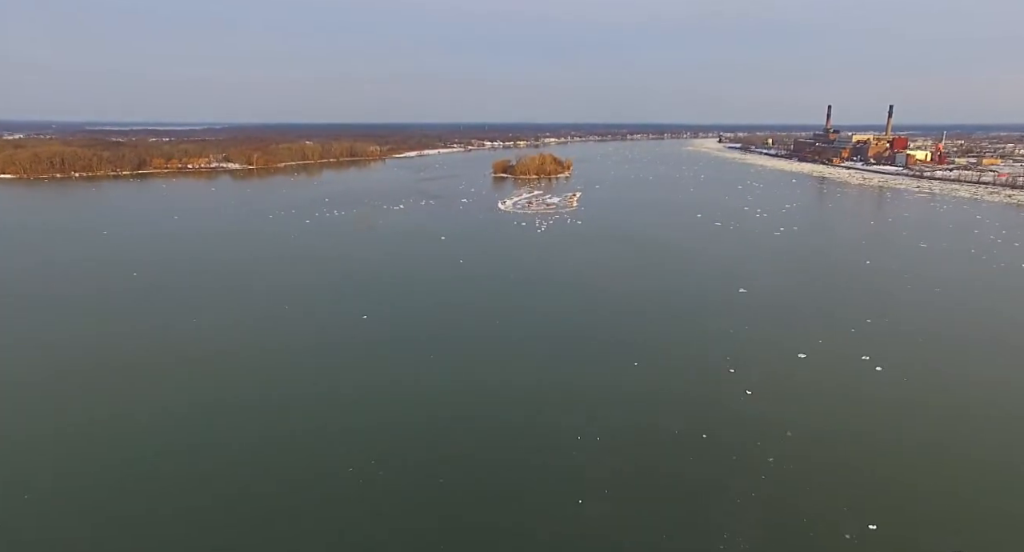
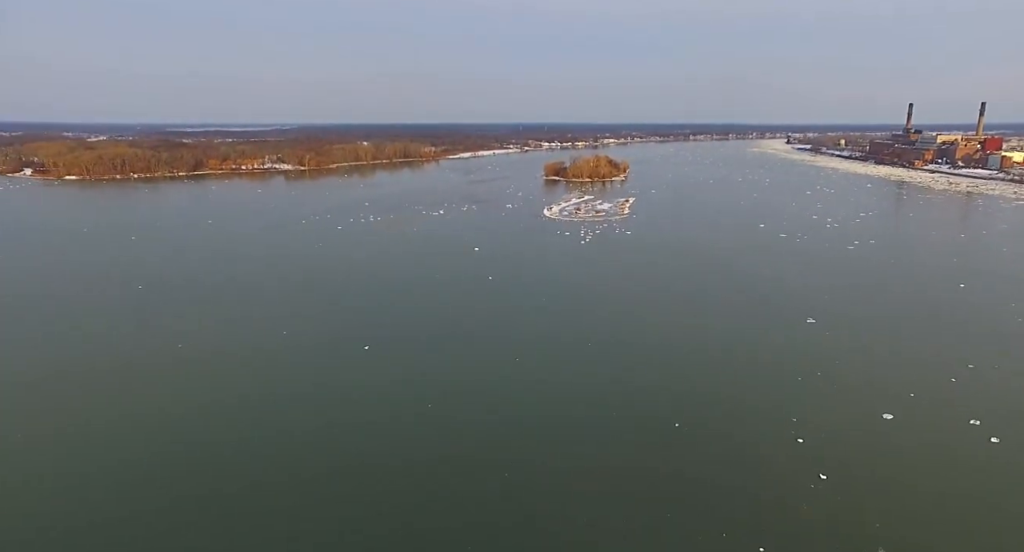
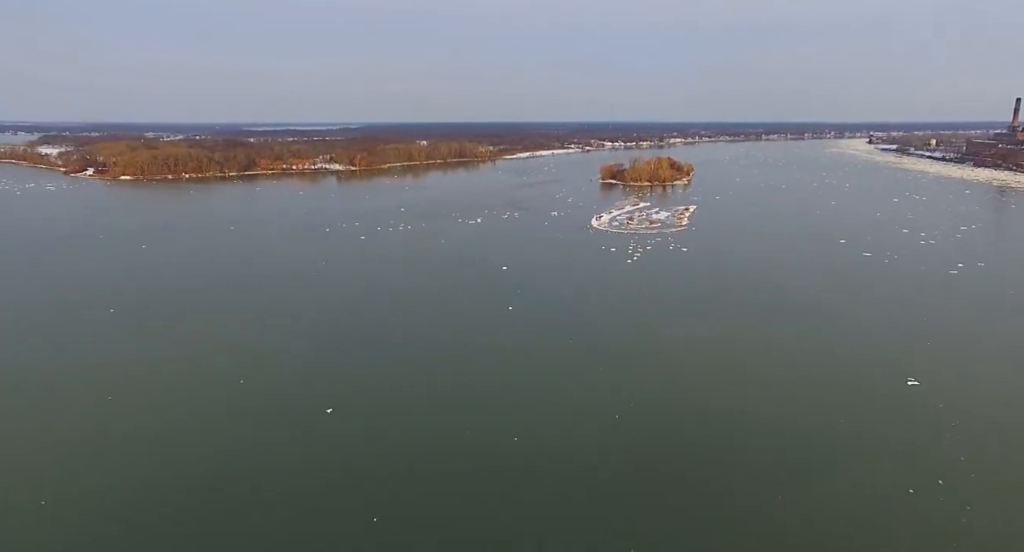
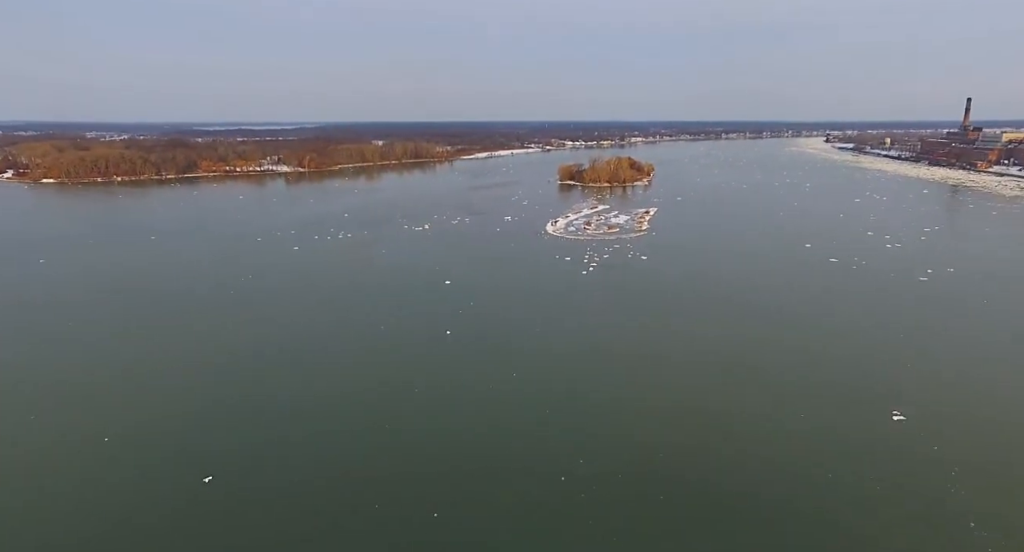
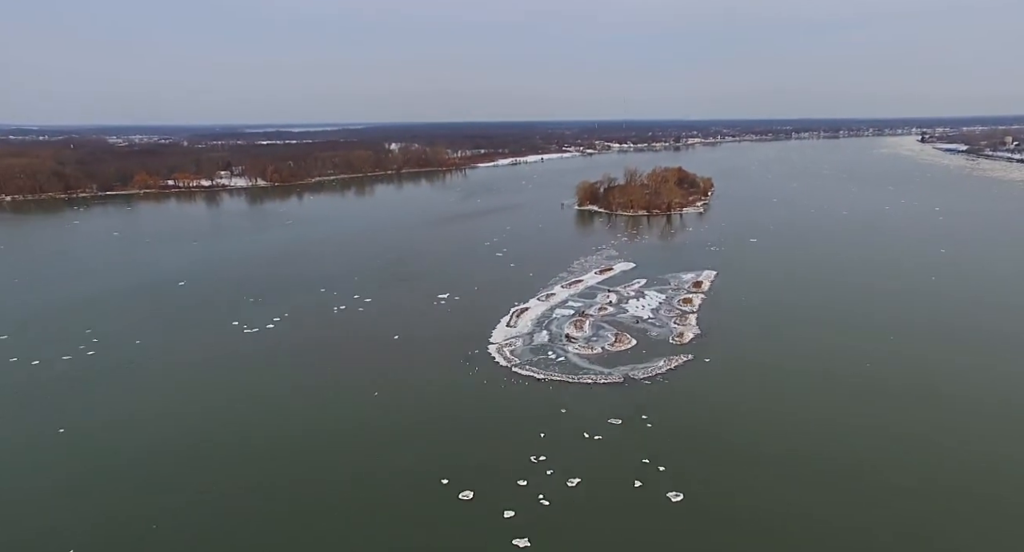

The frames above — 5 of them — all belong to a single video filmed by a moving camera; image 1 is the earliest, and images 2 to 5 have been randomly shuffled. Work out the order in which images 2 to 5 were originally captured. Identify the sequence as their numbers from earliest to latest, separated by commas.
2, 3, 4, 5
